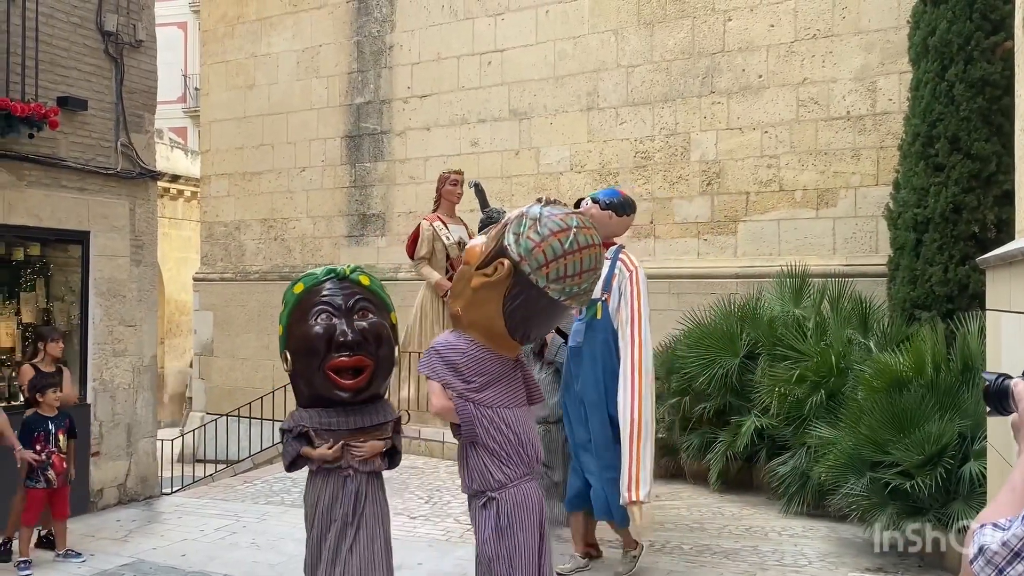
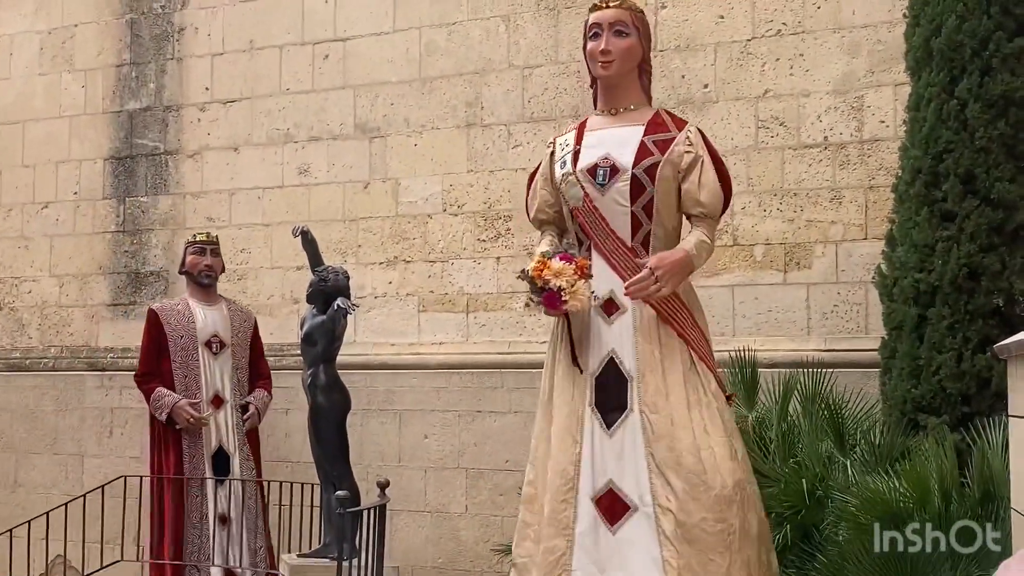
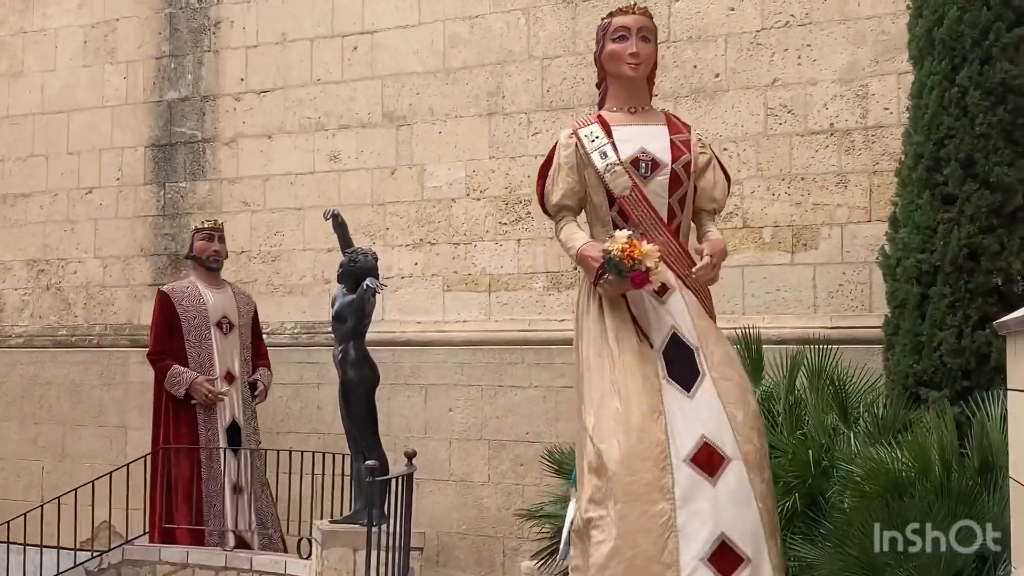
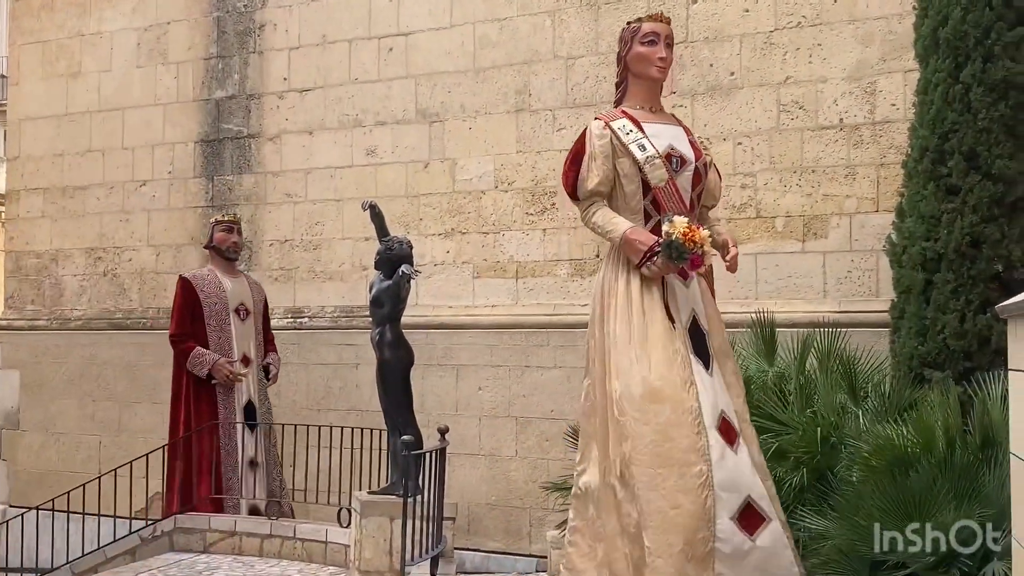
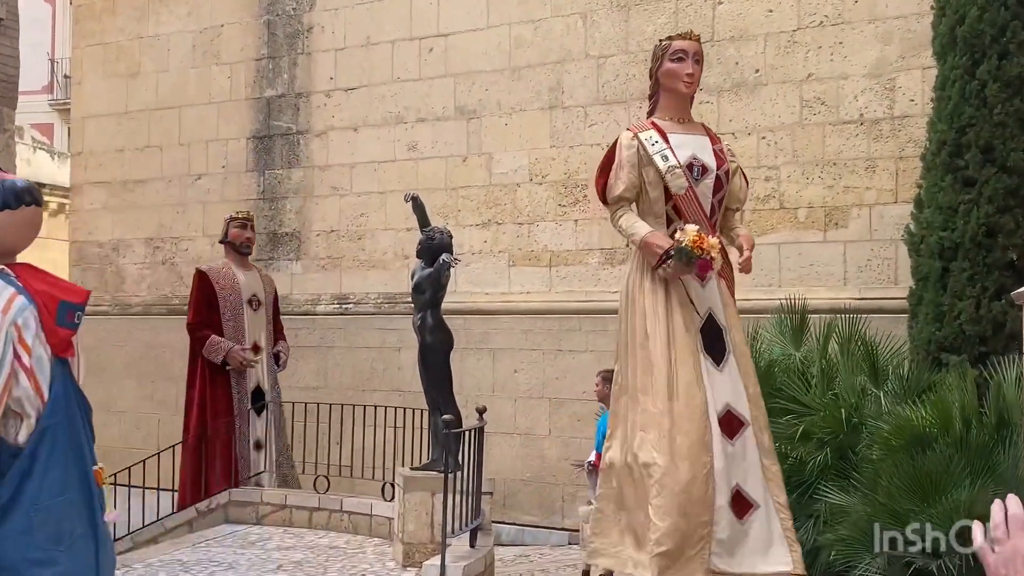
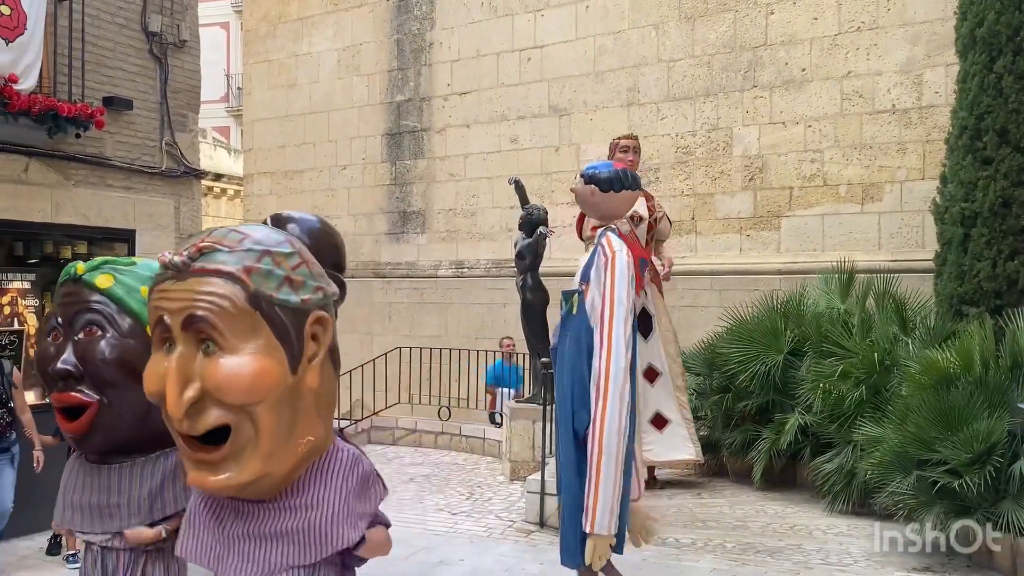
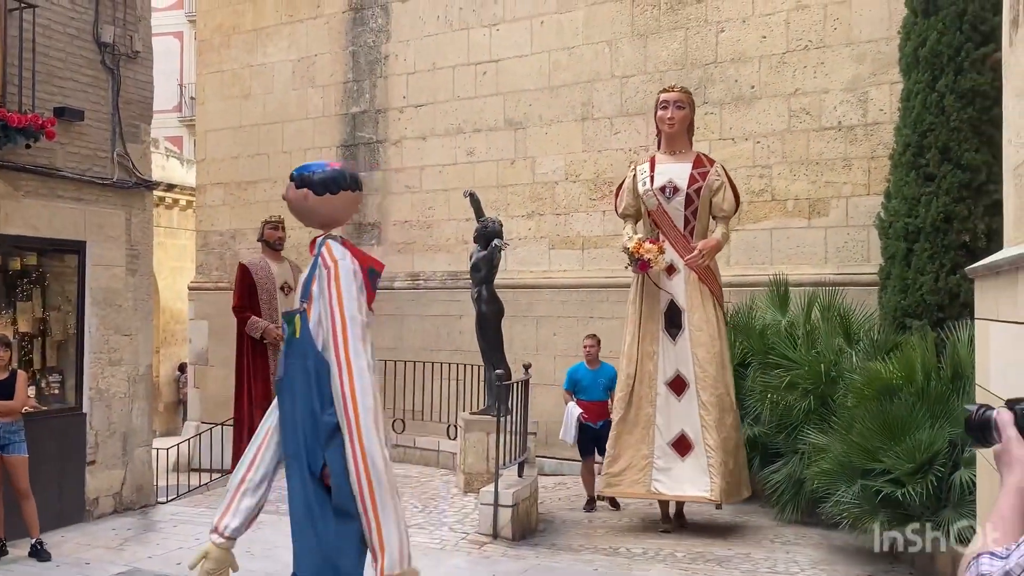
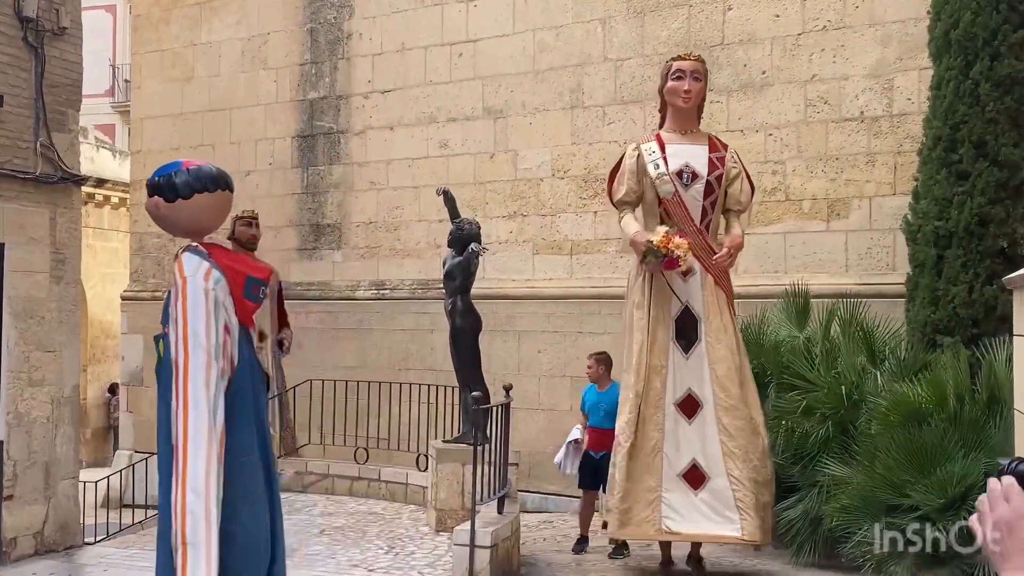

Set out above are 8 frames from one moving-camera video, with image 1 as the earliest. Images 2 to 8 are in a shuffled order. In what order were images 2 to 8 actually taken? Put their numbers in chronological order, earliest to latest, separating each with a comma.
6, 7, 8, 5, 4, 3, 2
